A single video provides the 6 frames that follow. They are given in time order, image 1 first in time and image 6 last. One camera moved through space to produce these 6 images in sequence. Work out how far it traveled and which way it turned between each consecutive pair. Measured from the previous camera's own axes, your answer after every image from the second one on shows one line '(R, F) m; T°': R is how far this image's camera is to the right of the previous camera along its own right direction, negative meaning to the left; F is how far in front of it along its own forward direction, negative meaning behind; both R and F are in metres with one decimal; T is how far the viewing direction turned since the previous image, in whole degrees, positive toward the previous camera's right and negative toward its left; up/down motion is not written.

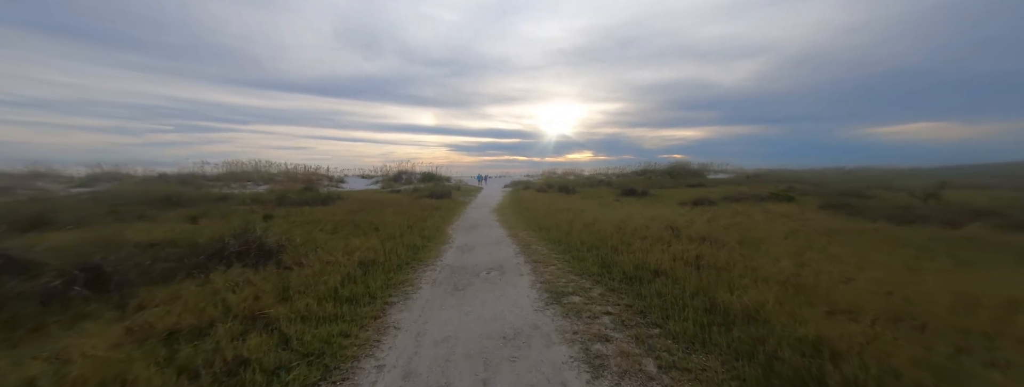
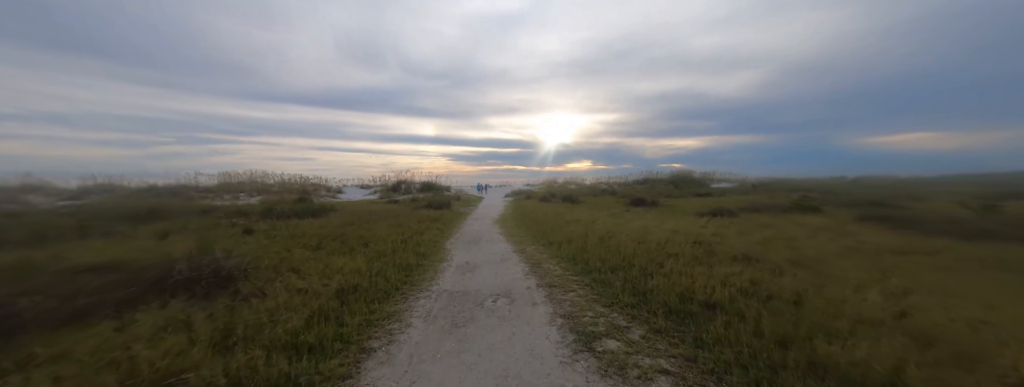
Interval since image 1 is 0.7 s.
(-0.2, +1.0) m; 0°
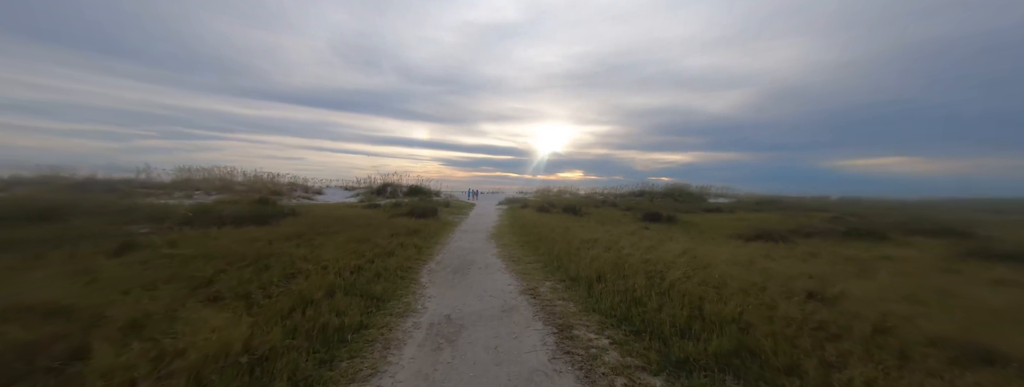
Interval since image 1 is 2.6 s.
(-0.4, +3.1) m; +2°
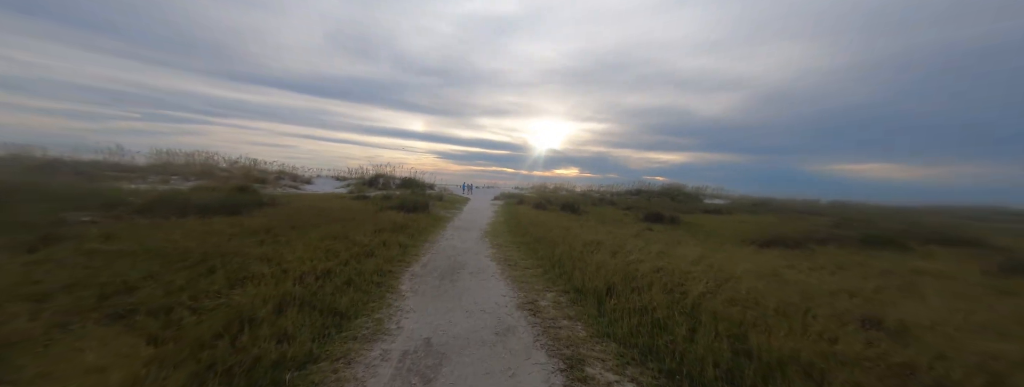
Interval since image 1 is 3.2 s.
(-0.1, +1.0) m; +1°
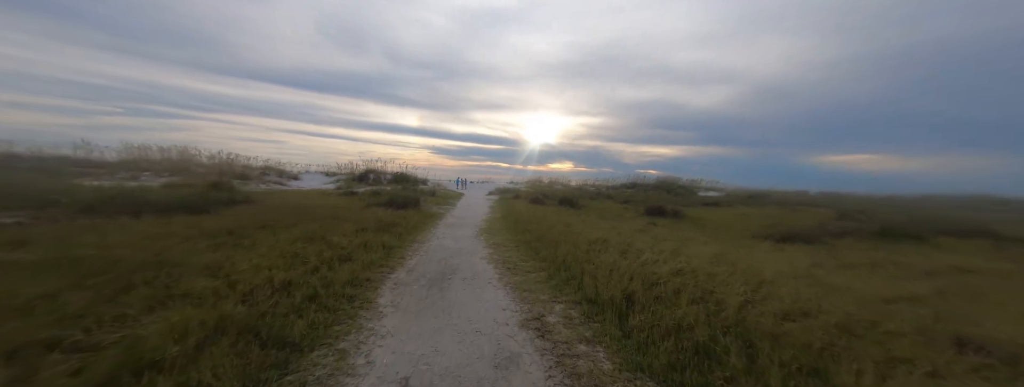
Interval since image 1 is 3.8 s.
(-0.1, +1.0) m; +1°
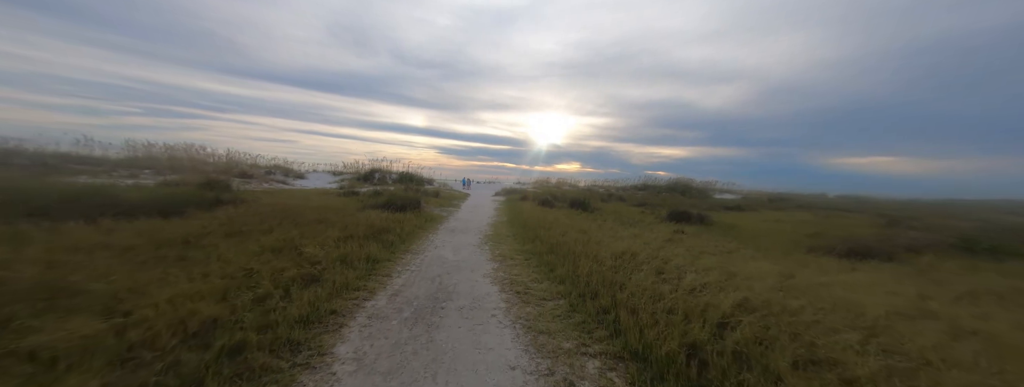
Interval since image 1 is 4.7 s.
(-0.1, +1.5) m; -1°
